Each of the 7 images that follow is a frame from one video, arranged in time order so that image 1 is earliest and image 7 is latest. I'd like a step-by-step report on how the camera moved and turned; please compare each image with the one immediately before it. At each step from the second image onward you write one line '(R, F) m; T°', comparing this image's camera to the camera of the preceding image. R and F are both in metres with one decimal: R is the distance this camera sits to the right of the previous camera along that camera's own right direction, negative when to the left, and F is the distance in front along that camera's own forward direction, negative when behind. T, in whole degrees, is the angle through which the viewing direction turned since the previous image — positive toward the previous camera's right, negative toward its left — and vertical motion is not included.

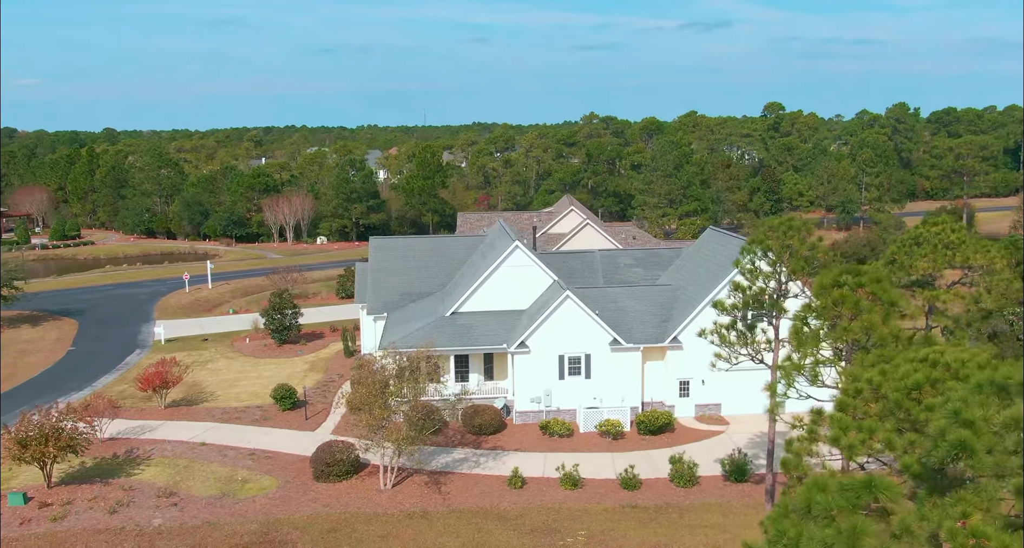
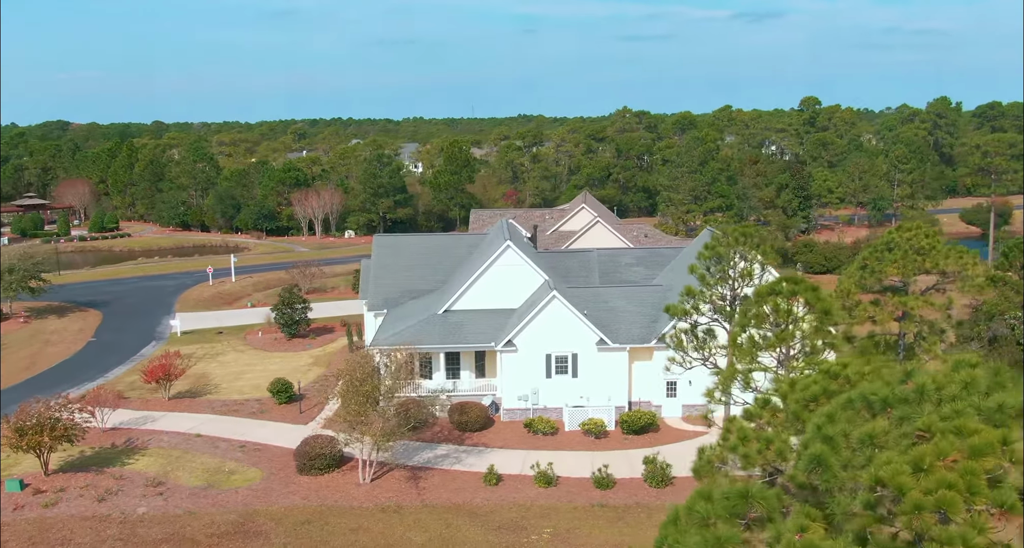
(+1.5, -0.3) m; -3°
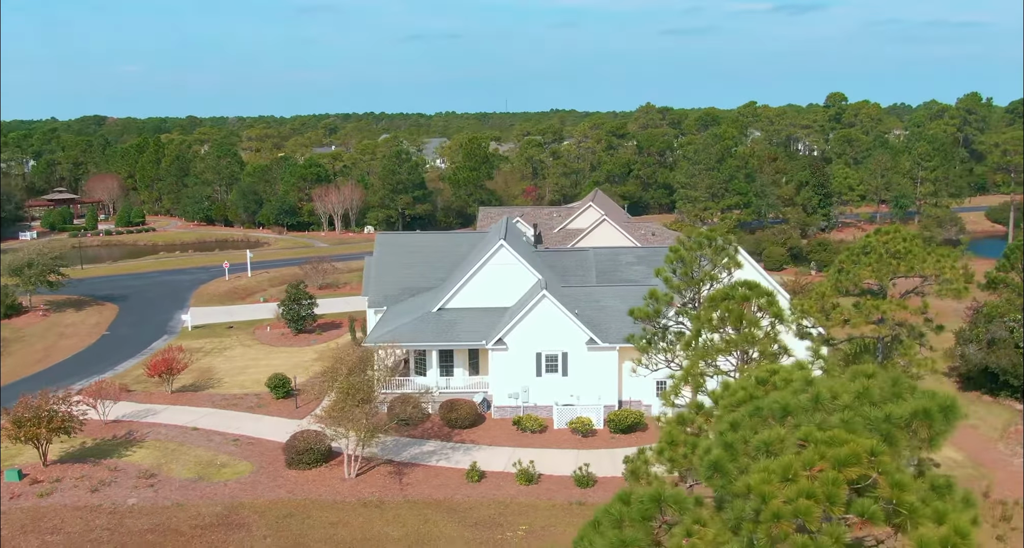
(+1.1, -0.2) m; -2°
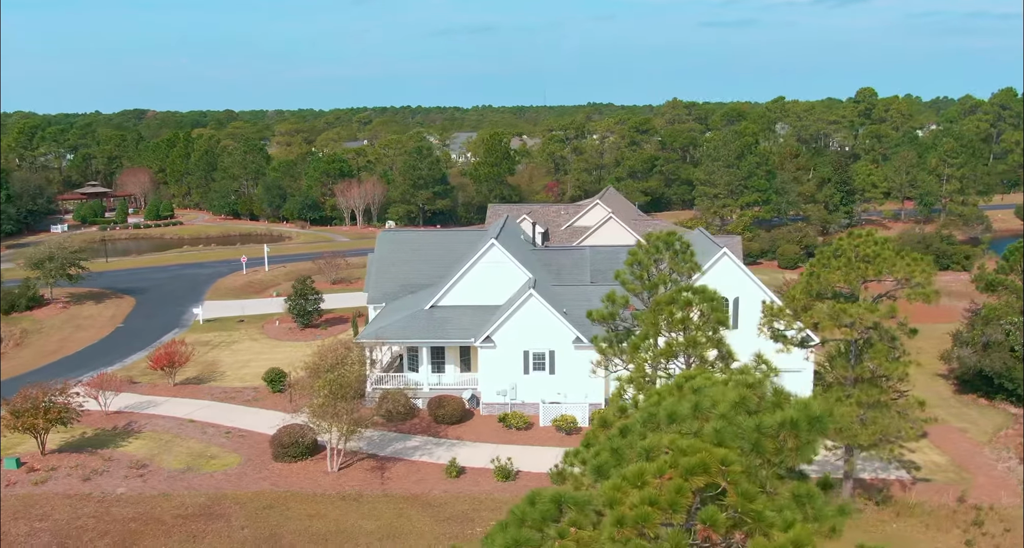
(+1.3, -0.3) m; -2°
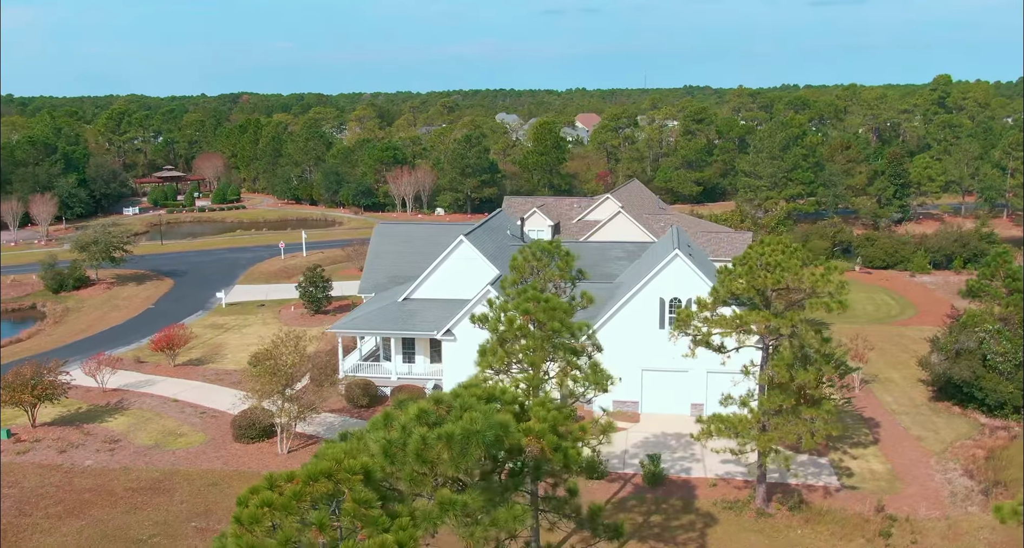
(+3.7, -0.6) m; -6°
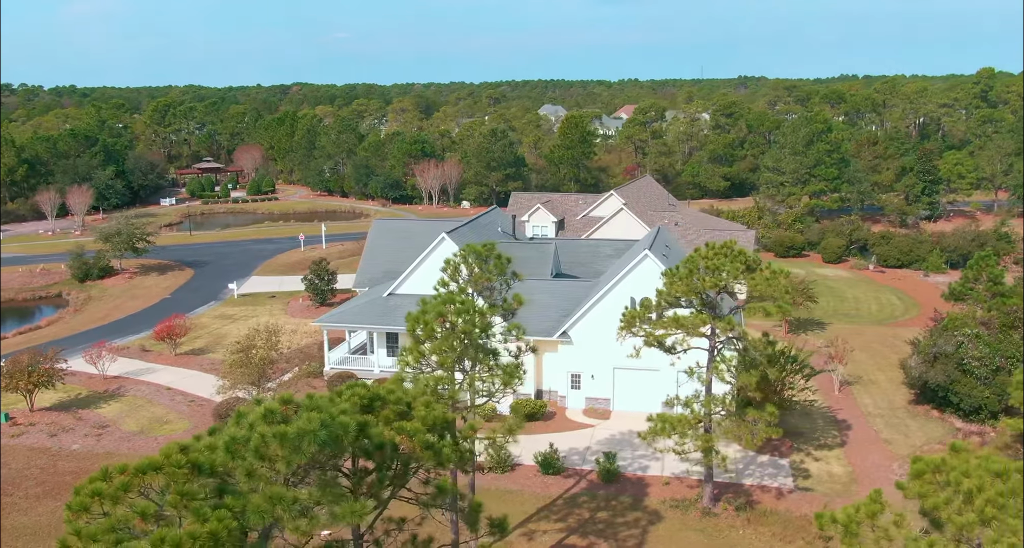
(+2.1, -0.4) m; -3°
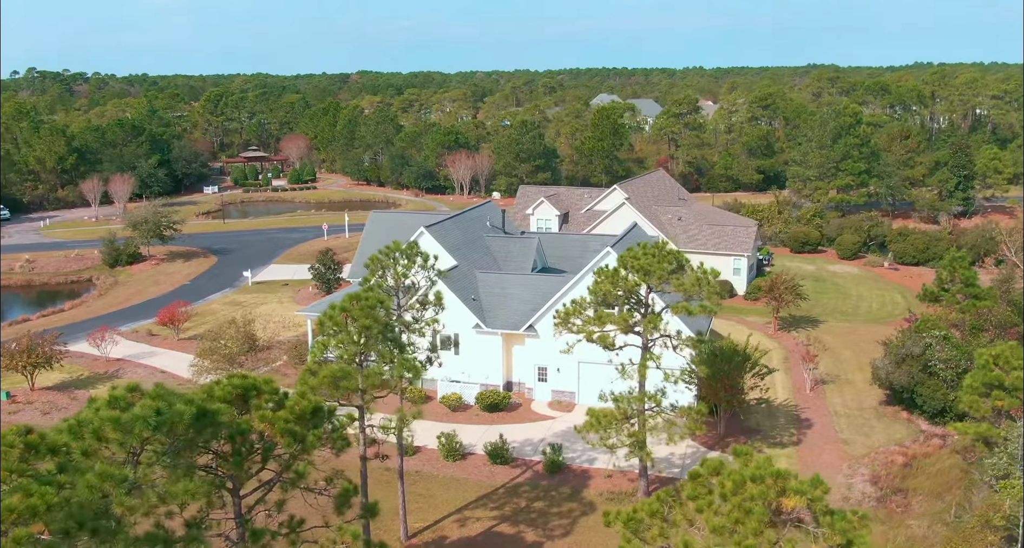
(+2.6, -0.6) m; -4°
